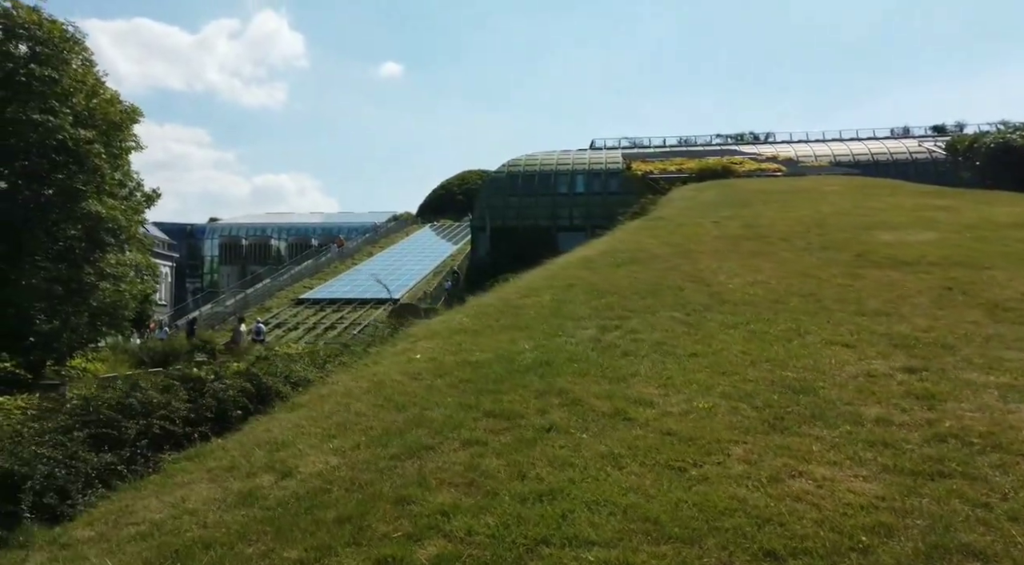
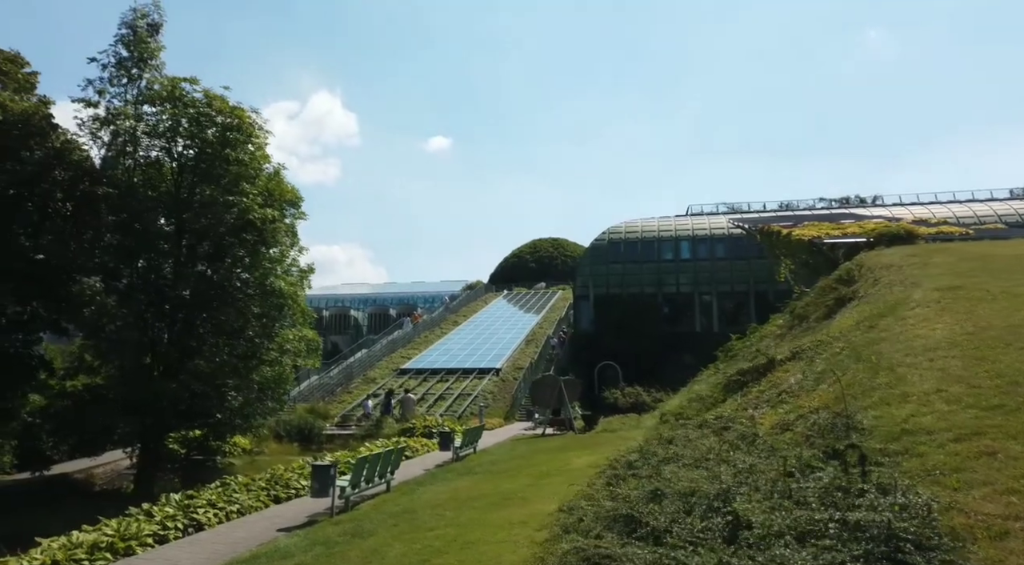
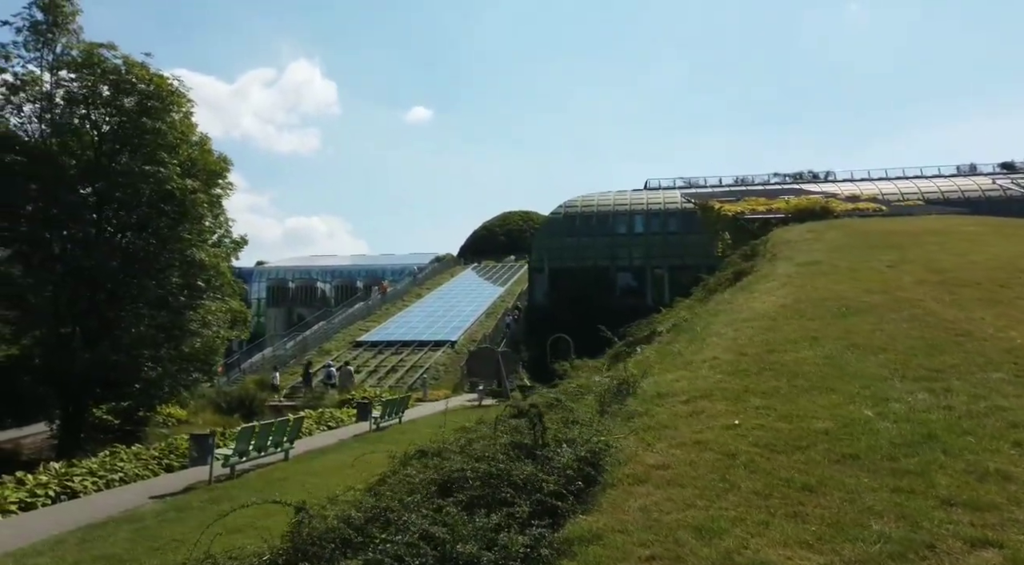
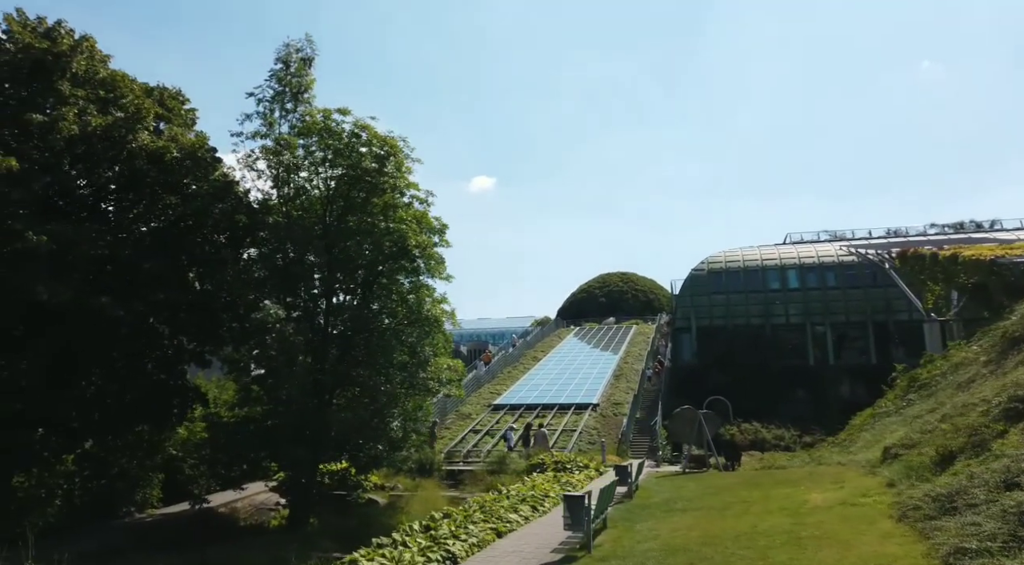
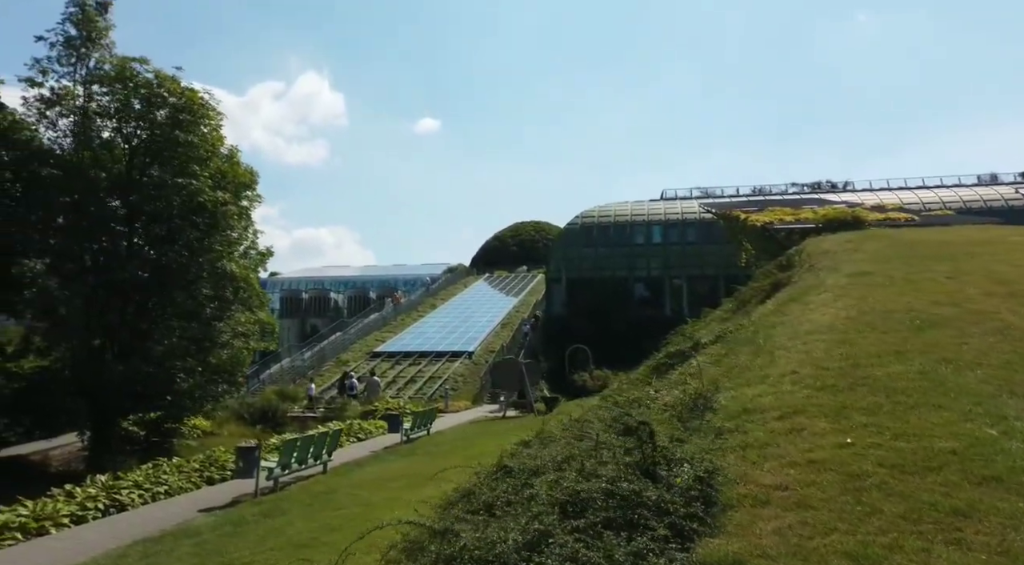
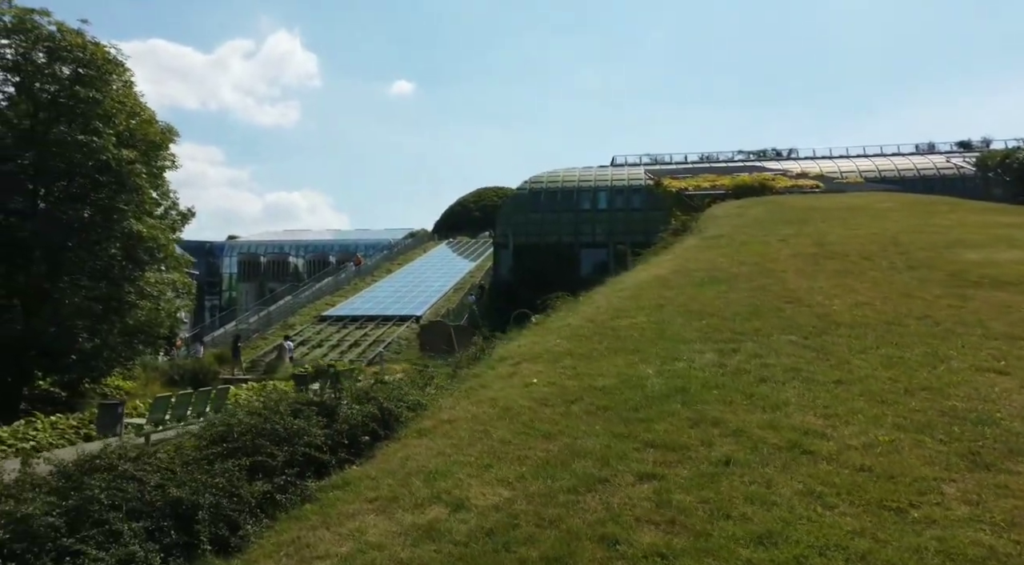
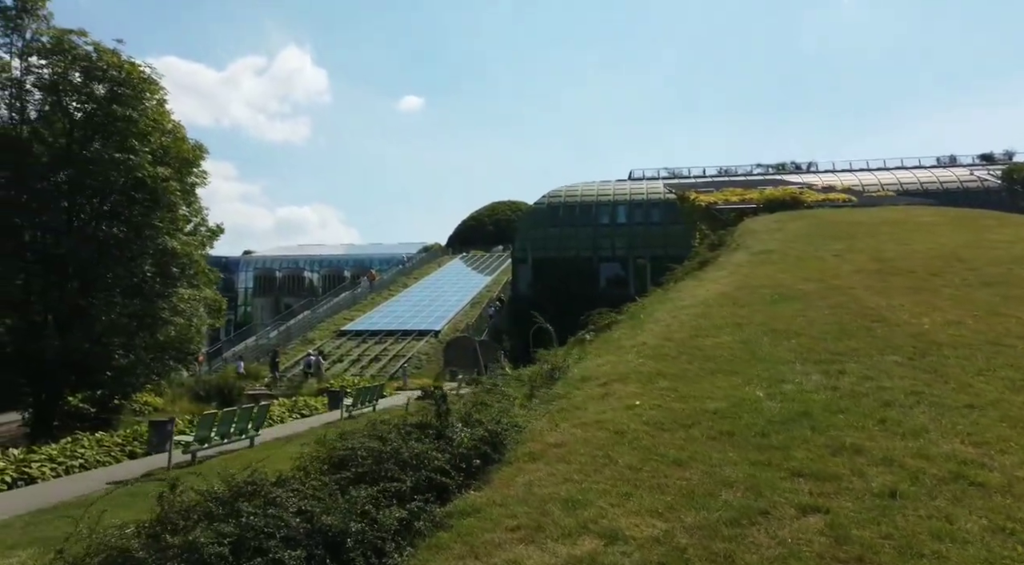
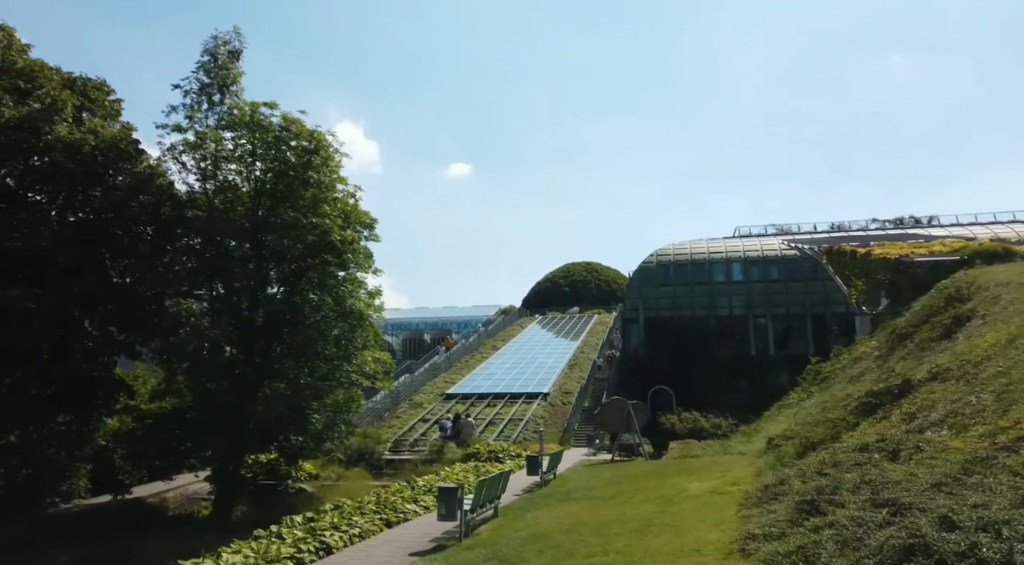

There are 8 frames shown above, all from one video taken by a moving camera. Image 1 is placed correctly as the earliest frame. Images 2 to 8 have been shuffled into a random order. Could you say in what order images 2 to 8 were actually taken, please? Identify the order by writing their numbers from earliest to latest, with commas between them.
6, 7, 3, 5, 2, 8, 4
